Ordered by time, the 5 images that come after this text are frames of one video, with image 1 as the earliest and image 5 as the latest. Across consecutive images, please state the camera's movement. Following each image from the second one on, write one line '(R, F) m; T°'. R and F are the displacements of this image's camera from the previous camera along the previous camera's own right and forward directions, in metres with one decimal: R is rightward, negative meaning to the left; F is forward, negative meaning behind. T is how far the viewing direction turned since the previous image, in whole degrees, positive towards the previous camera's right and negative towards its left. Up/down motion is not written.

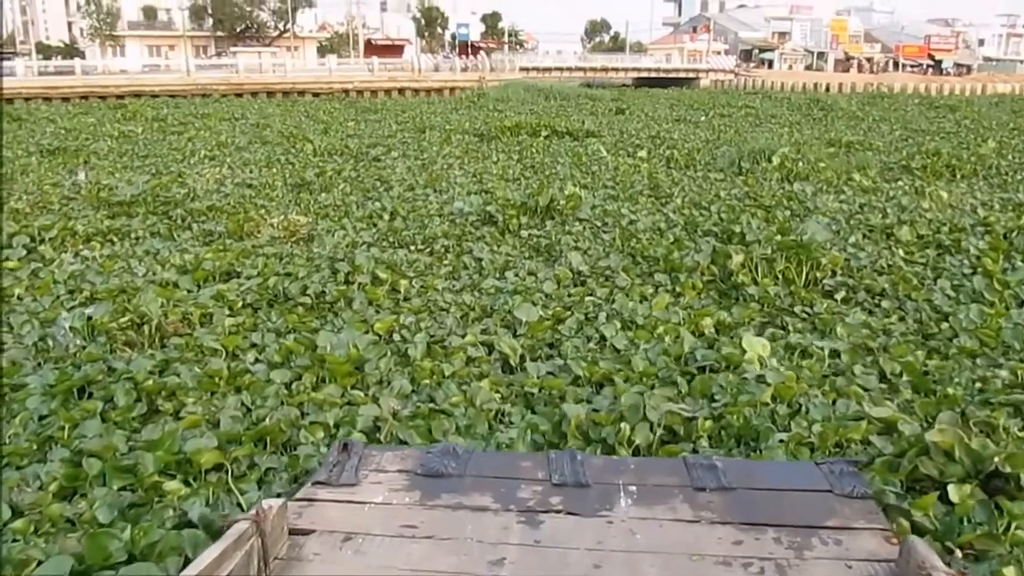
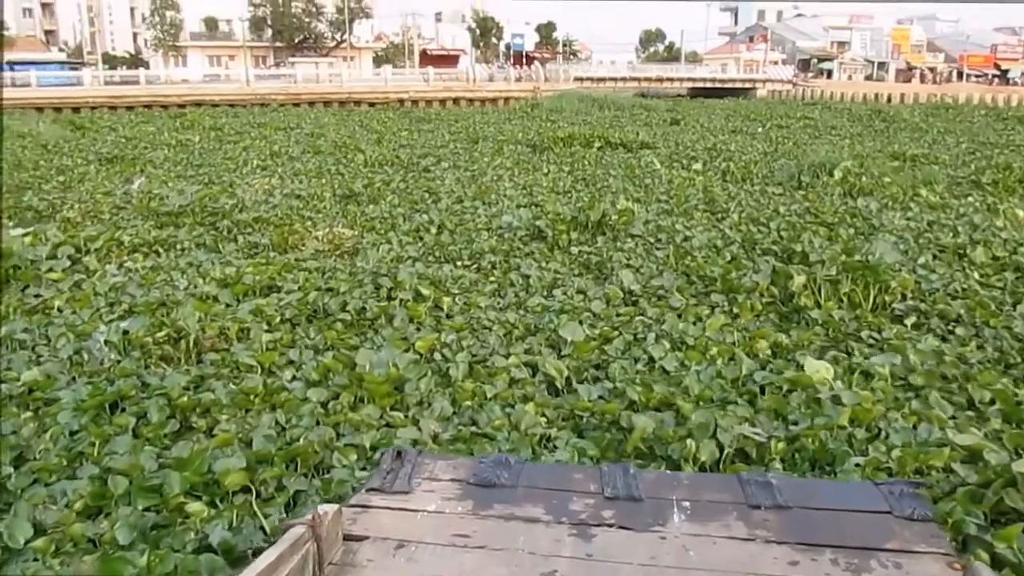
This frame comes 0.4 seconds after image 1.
(0.0, +0.2) m; -3°
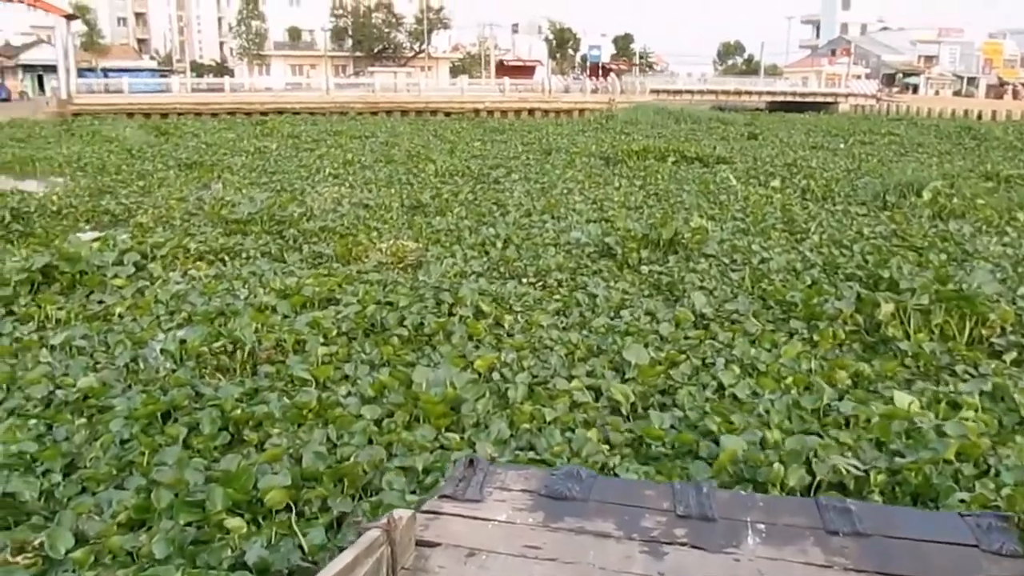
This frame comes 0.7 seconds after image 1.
(0.0, +0.2) m; -5°
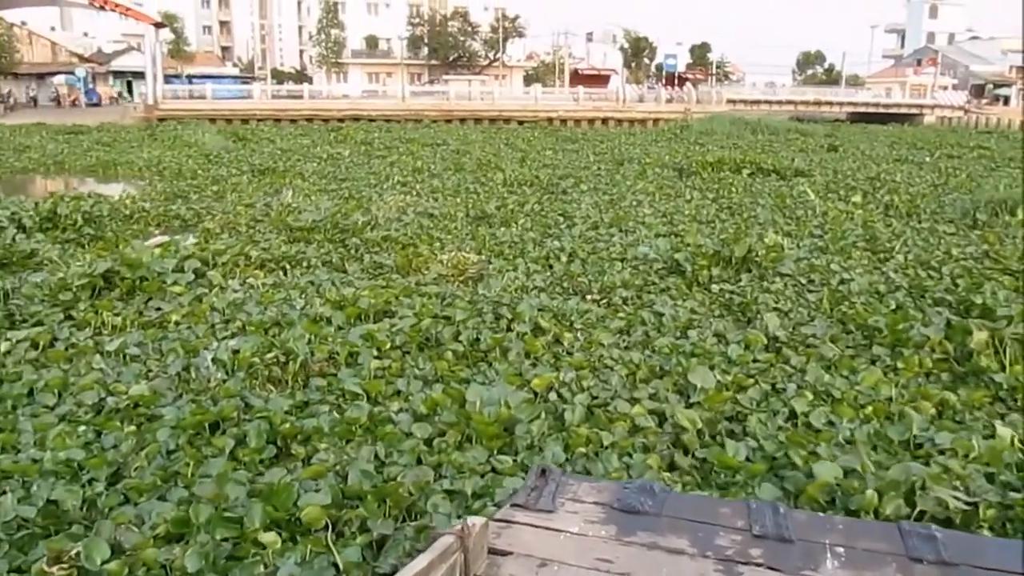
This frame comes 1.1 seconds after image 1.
(+0.1, +0.1) m; -5°
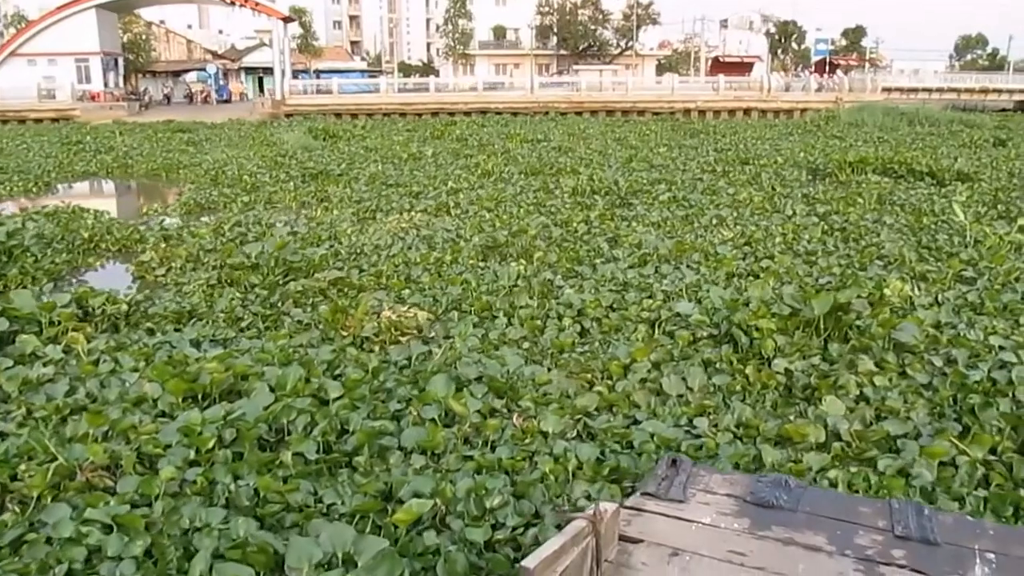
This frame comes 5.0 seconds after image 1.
(+1.0, +1.4) m; -10°
